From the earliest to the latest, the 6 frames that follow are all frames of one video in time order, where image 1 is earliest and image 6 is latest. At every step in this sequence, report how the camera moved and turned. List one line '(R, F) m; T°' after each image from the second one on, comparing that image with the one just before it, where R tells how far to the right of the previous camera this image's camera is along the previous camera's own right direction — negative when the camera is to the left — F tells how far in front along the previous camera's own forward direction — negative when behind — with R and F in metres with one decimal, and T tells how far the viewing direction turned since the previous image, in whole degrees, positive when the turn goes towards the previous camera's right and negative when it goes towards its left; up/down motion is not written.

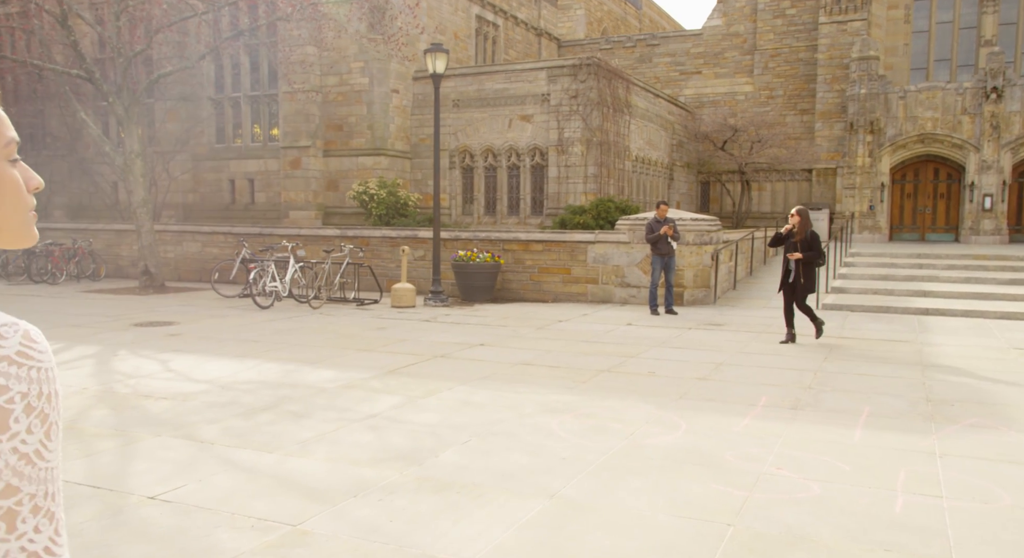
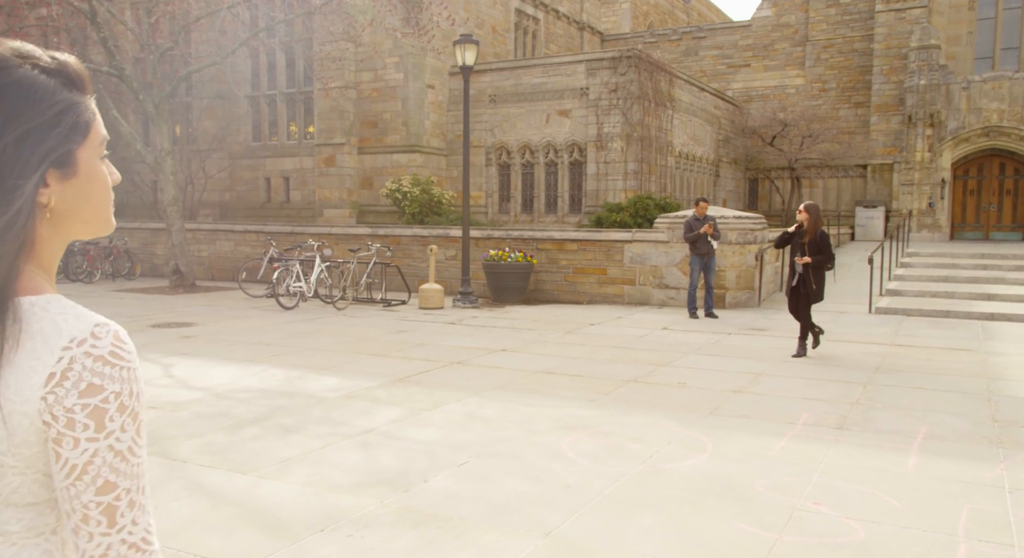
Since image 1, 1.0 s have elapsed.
(+0.3, +0.7) m; -3°
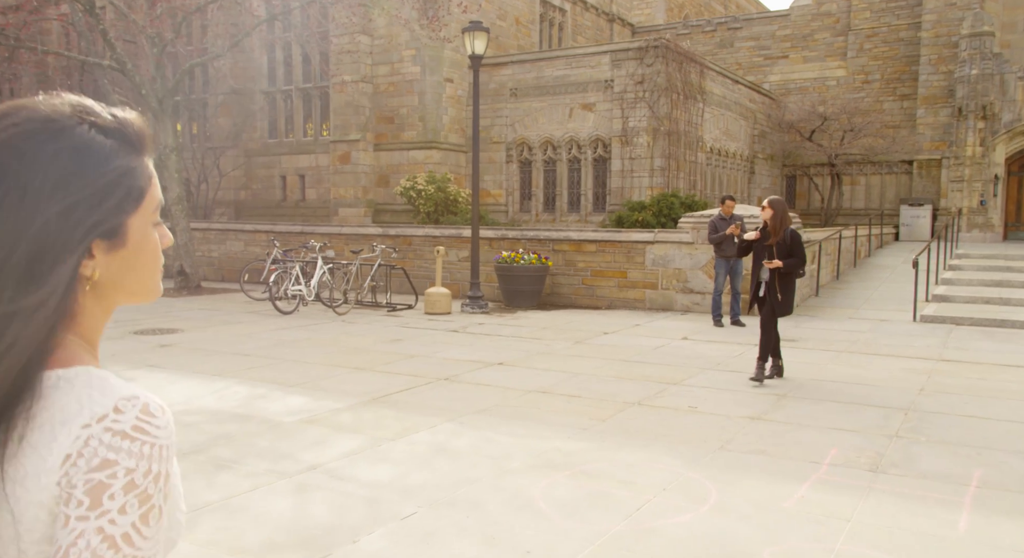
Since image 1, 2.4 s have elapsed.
(+0.4, +1.0) m; -3°
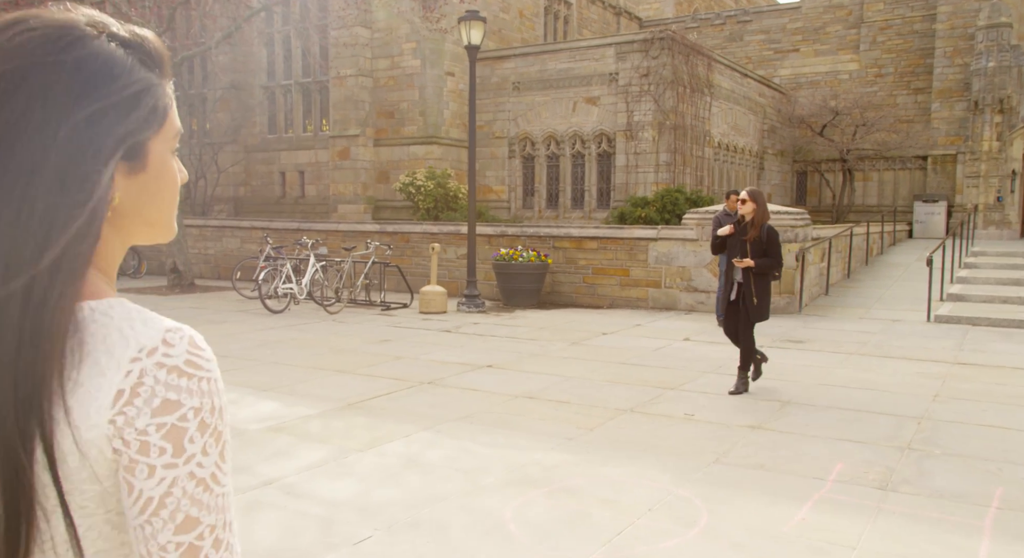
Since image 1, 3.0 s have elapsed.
(+0.2, +0.5) m; -1°
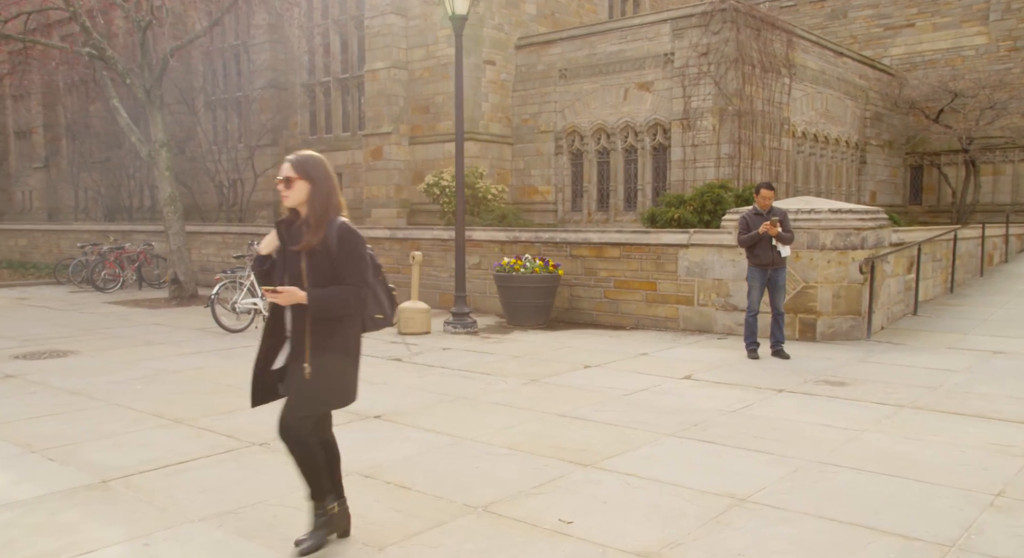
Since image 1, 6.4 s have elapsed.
(+1.8, +2.4) m; -9°
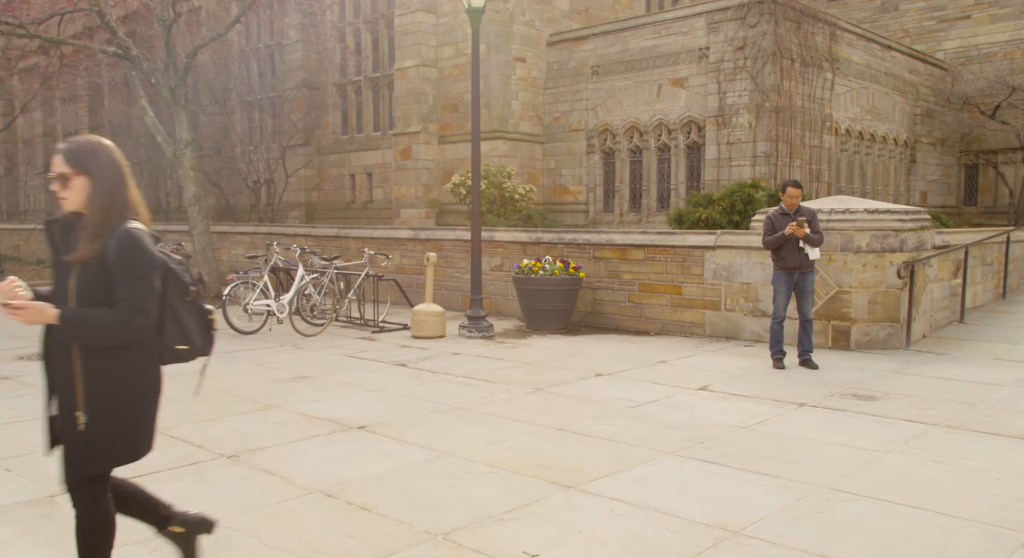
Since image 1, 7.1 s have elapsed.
(+0.4, +0.4) m; -3°
